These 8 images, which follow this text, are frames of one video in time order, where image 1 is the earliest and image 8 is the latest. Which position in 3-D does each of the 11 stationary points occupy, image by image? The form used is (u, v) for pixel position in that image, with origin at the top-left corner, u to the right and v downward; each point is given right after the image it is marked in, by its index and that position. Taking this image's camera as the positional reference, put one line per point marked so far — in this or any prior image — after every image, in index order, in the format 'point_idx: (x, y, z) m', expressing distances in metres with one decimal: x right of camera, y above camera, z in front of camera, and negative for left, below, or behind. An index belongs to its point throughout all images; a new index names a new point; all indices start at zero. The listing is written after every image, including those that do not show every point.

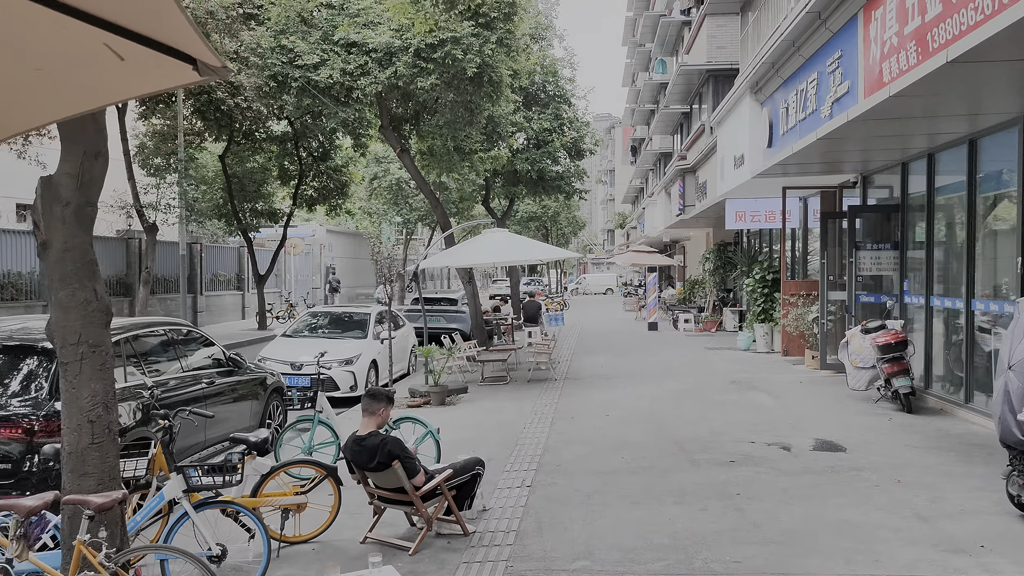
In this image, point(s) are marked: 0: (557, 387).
0: (+0.8, -1.6, +12.3) m
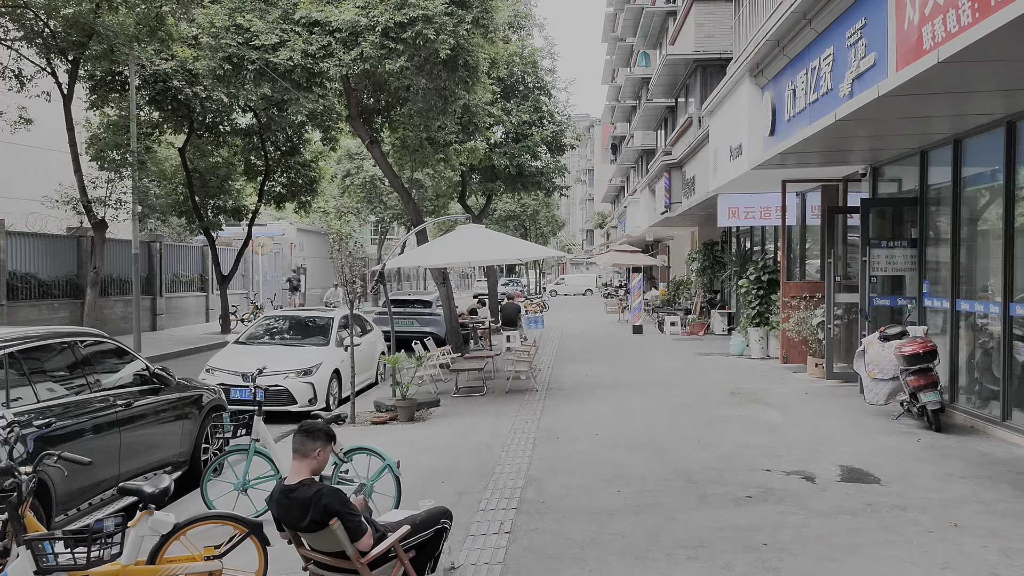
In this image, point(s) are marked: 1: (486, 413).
0: (+0.4, -1.7, +11.2) m
1: (-0.4, -1.7, +10.4) m
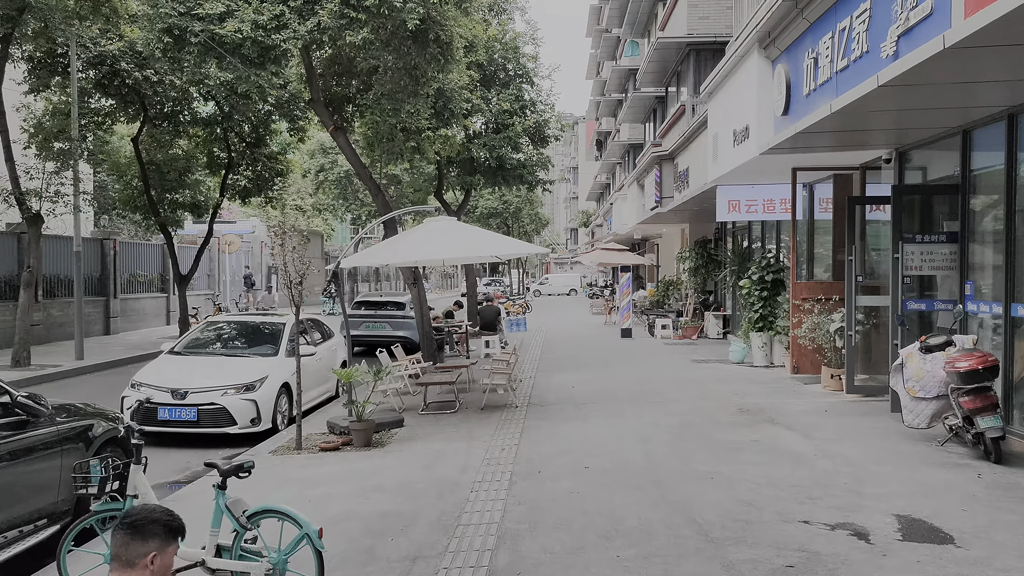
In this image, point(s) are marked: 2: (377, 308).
0: (+0.1, -1.7, +9.7) m
1: (-0.7, -1.8, +8.9) m
2: (-3.4, -0.5, +18.9) m
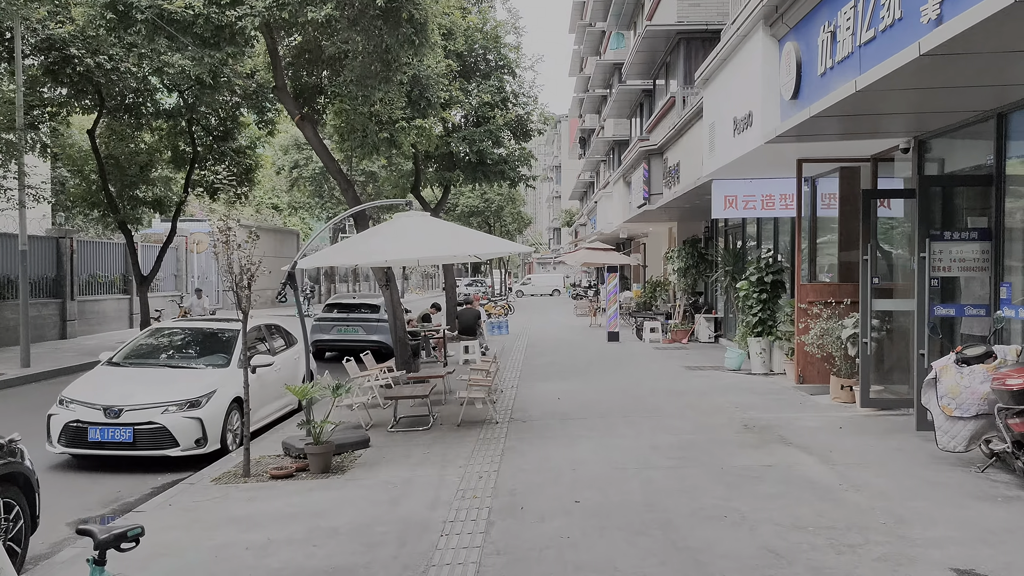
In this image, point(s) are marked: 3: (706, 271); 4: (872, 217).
0: (-0.2, -1.7, +8.7) m
1: (-0.9, -1.8, +7.8) m
2: (-3.9, -0.5, +17.8) m
3: (+4.9, +0.4, +18.8) m
4: (+4.3, +0.9, +8.8) m
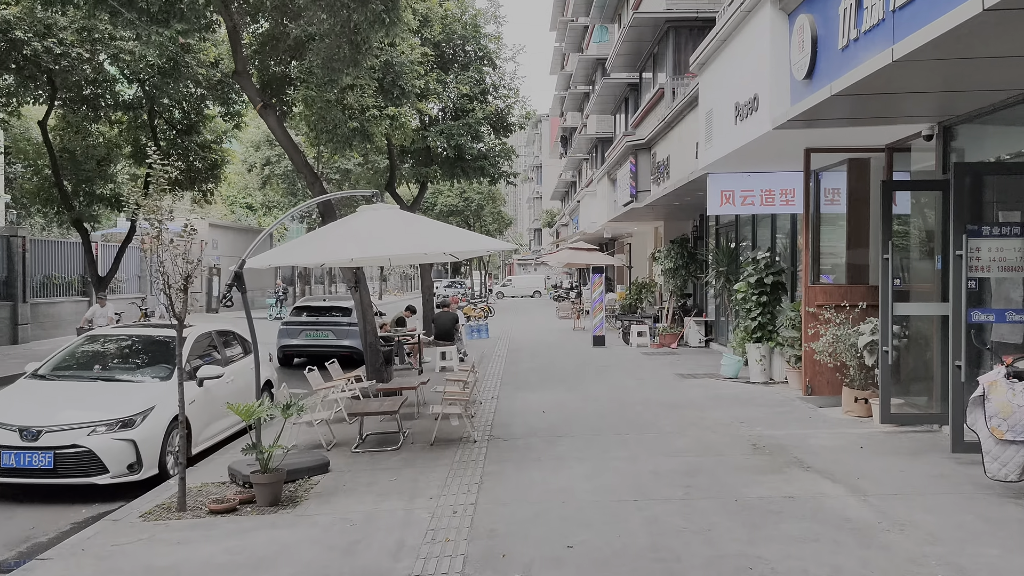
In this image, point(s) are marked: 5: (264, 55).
0: (-0.4, -1.7, +7.7) m
1: (-1.1, -1.8, +6.8) m
2: (-4.3, -0.6, +16.7) m
3: (+4.4, +0.4, +18.0) m
4: (+4.1, +0.8, +7.9) m
5: (-5.2, +4.9, +15.9) m
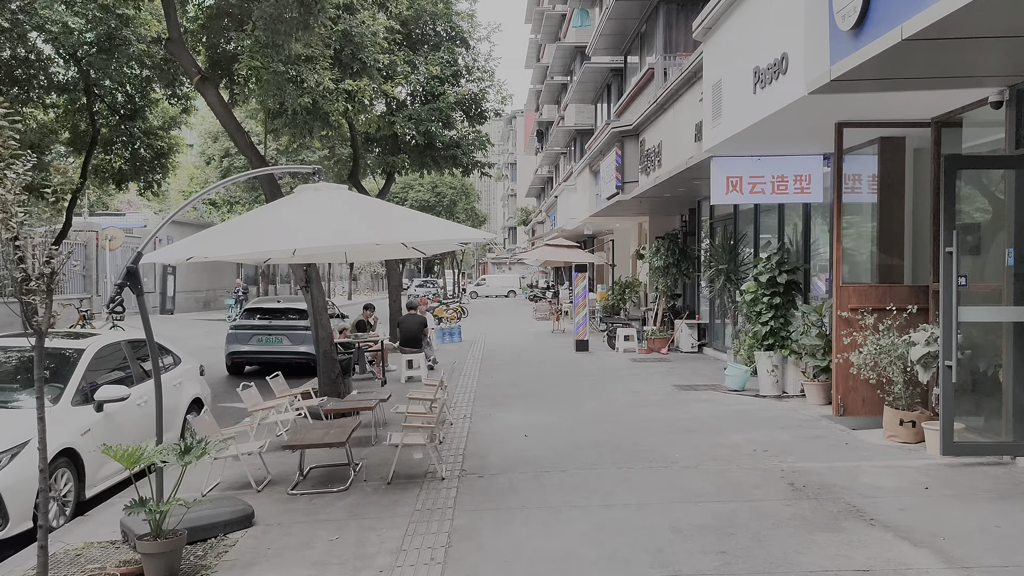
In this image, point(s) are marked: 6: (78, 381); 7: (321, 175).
0: (-0.5, -1.7, +6.1) m
1: (-1.2, -1.8, +5.2) m
2: (-4.8, -0.6, +15.0) m
3: (+3.9, +0.4, +16.5) m
4: (+3.9, +0.8, +6.5) m
5: (-5.7, +4.9, +14.1) m
6: (-4.0, -0.9, +6.9) m
7: (-2.4, +1.4, +9.8) m
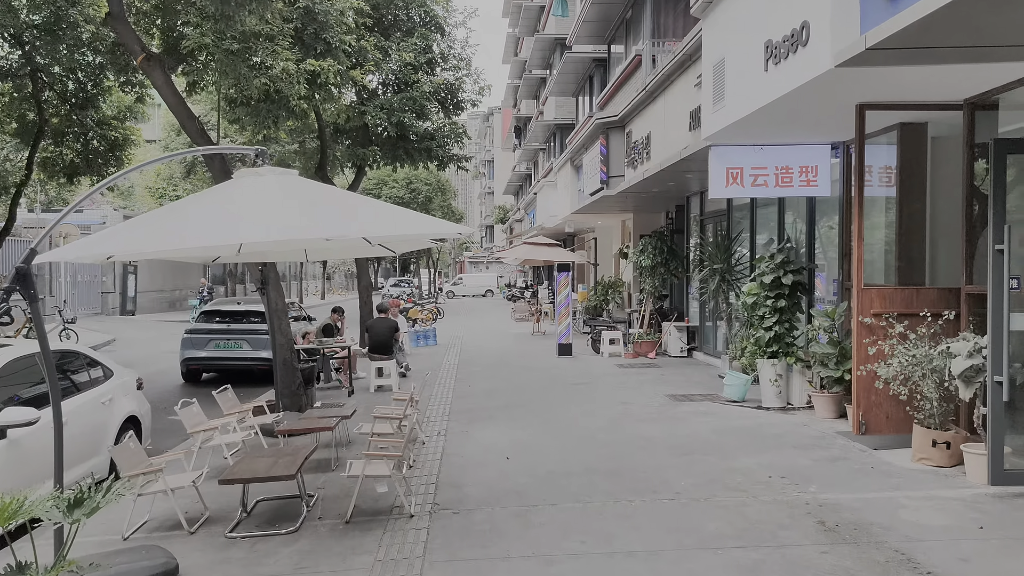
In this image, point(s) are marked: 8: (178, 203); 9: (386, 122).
0: (-0.7, -1.8, +5.1) m
1: (-1.3, -1.9, +4.2) m
2: (-5.2, -0.6, +13.8) m
3: (+3.4, +0.4, +15.7) m
4: (+3.7, +0.8, +5.6) m
5: (-6.1, +4.9, +13.0) m
6: (-4.2, -0.9, +5.8) m
7: (-2.6, +1.4, +8.7) m
8: (-2.6, +0.7, +5.9) m
9: (-2.8, +3.7, +16.7) m
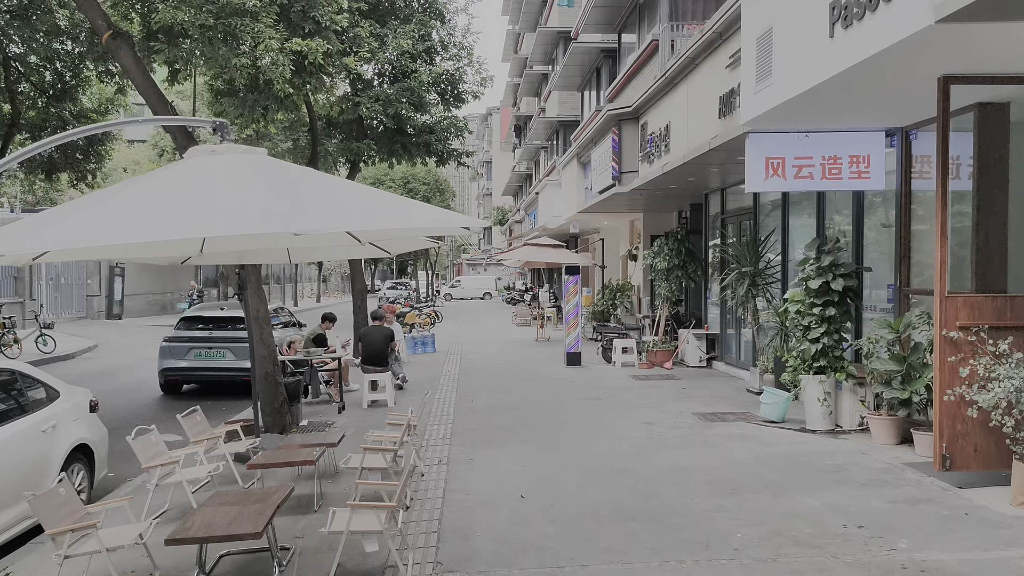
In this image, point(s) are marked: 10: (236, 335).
0: (-0.5, -1.8, +4.0) m
1: (-1.2, -1.9, +3.0) m
2: (-5.1, -0.7, +12.7) m
3: (+3.5, +0.3, +14.6) m
4: (+3.9, +0.7, +4.5) m
5: (-6.0, +4.8, +11.8) m
6: (-4.0, -1.0, +4.7) m
7: (-2.5, +1.3, +7.6) m
8: (-2.5, +0.6, +4.8) m
9: (-2.7, +3.6, +15.5) m
10: (-4.7, -0.8, +12.5) m
